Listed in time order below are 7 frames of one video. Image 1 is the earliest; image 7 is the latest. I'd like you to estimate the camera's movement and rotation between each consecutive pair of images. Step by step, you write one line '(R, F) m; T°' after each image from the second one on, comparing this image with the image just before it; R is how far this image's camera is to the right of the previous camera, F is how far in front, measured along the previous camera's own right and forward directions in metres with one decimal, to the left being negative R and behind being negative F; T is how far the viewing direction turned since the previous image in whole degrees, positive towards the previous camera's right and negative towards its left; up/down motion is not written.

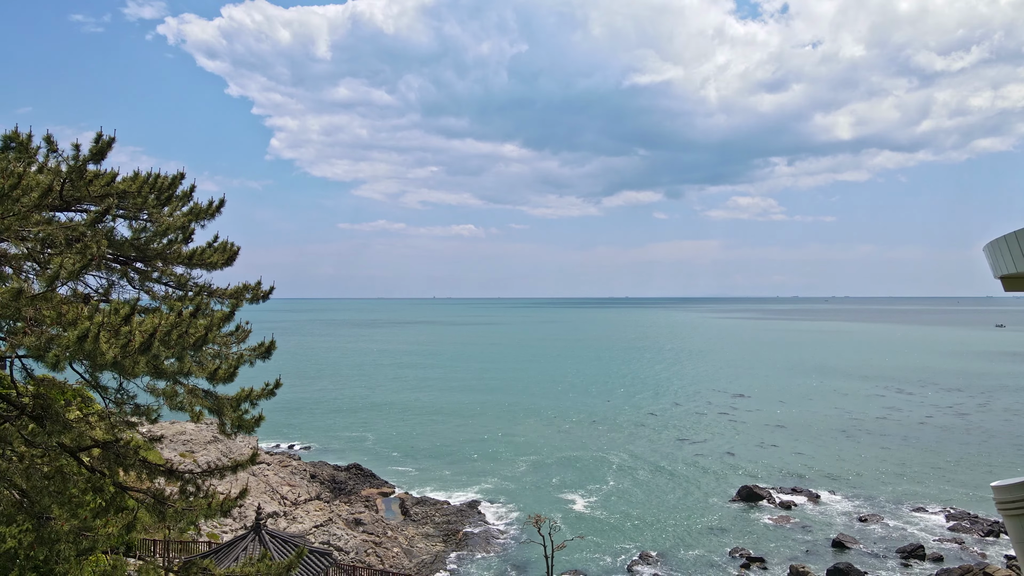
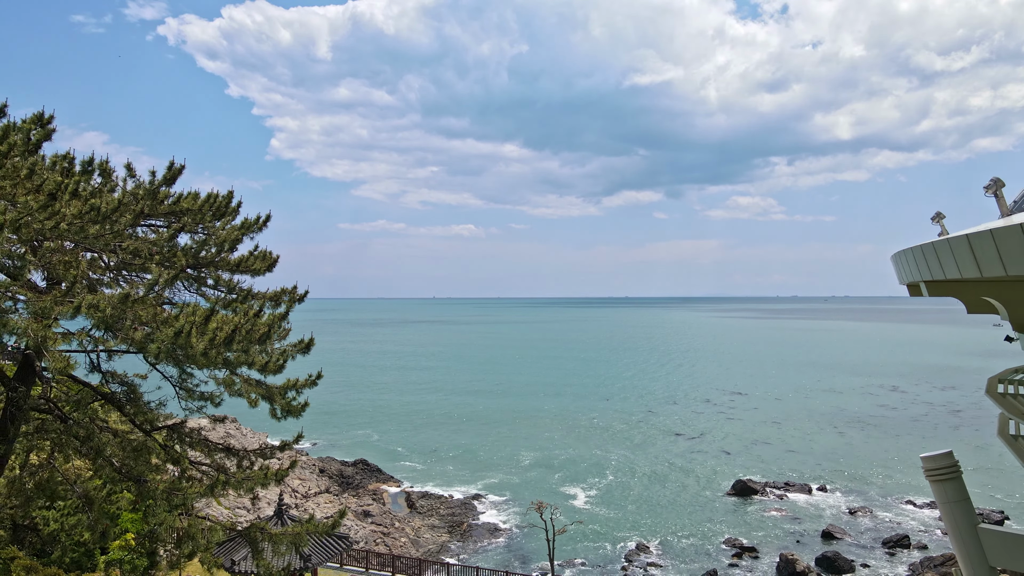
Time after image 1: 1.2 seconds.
(-0.1, -1.1) m; 0°
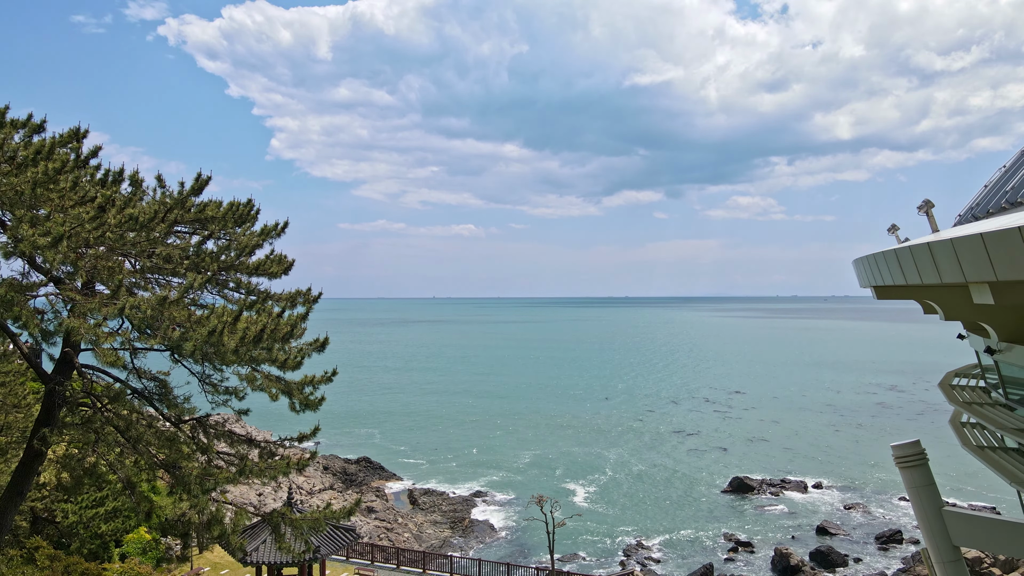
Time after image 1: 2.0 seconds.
(0.0, -0.6) m; 0°
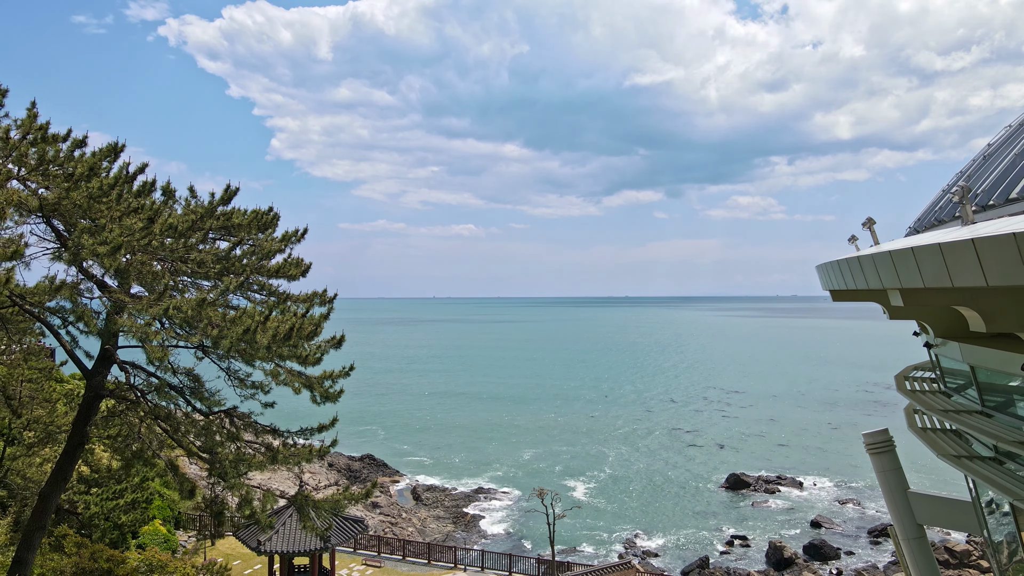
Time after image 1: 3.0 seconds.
(0.0, -0.7) m; 0°
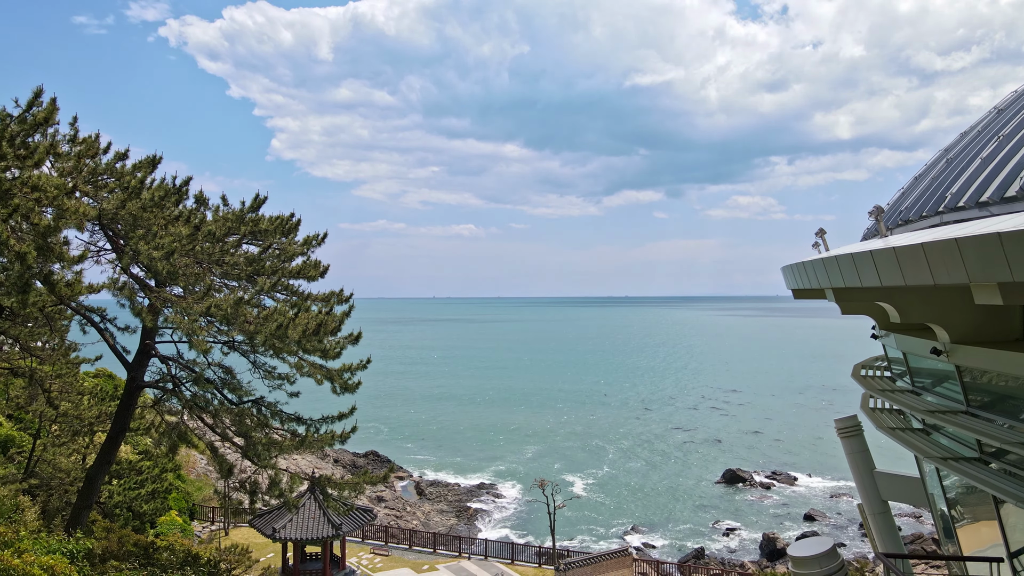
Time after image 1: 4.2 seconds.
(-0.1, -0.8) m; 0°
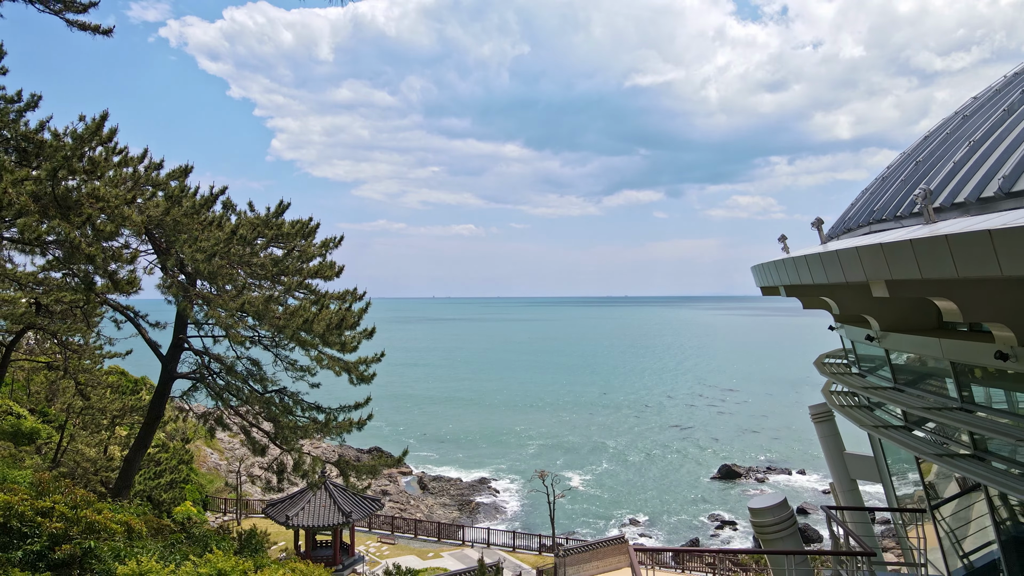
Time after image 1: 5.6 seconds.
(0.0, -0.8) m; 0°
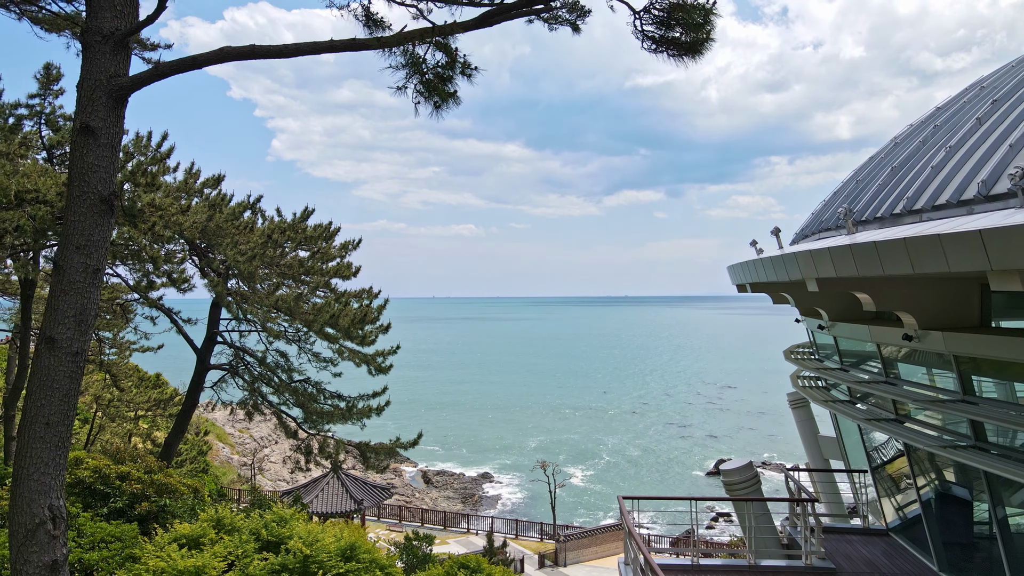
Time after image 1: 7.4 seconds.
(-0.1, -0.9) m; 0°
